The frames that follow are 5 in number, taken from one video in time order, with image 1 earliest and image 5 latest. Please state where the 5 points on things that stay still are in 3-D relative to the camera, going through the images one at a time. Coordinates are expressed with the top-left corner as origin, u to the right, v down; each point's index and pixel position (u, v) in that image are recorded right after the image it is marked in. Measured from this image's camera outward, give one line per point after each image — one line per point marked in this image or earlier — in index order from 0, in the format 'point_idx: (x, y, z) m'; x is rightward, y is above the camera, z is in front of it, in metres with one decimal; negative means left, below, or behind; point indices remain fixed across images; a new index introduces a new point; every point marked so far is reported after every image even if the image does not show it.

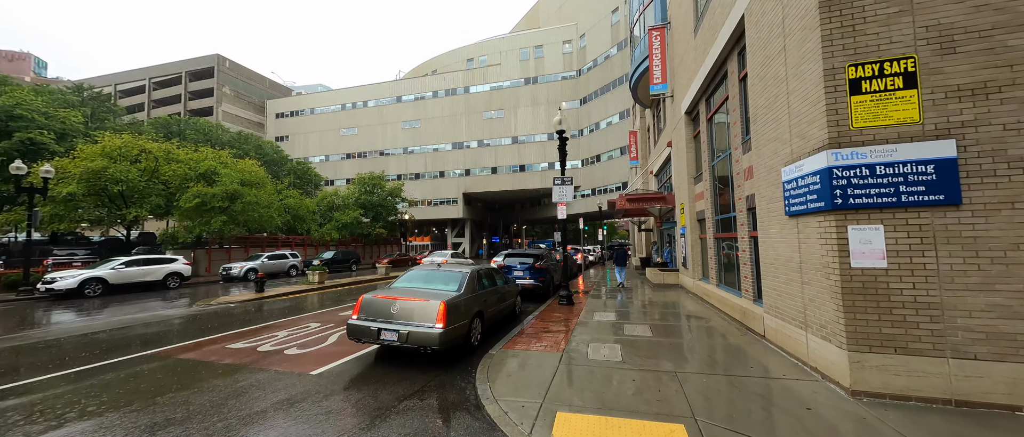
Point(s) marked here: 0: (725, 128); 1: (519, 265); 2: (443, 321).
0: (+5.3, +2.2, +8.7) m
1: (+0.2, -1.5, +11.5) m
2: (-1.0, -1.5, +5.2) m
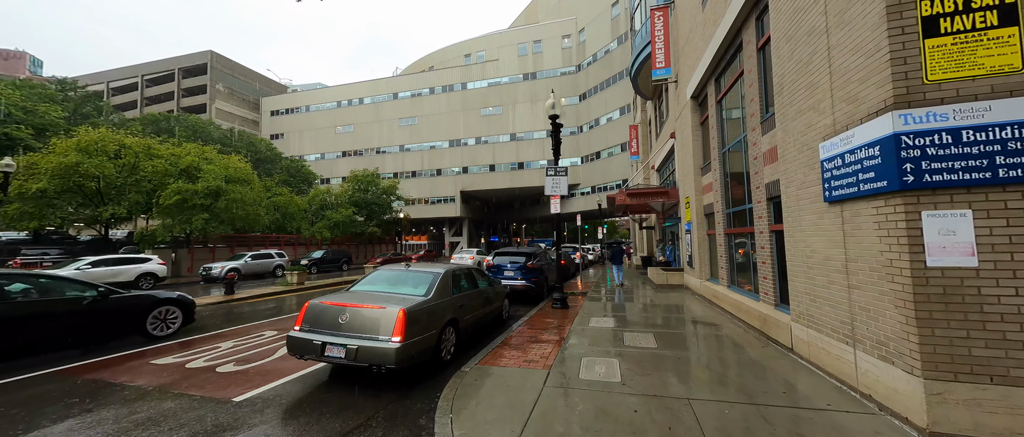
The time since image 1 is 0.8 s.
0: (+5.0, +2.4, +7.7) m
1: (-0.1, -1.4, +10.5) m
2: (-1.4, -1.4, +4.3) m
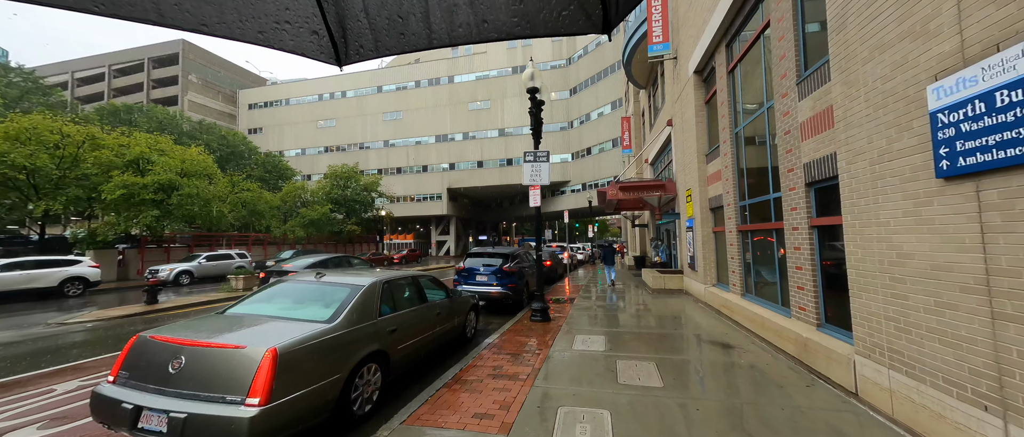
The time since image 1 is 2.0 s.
0: (+4.4, +2.5, +6.2) m
1: (-0.8, -1.3, +9.0) m
2: (-1.9, -1.3, +2.6) m
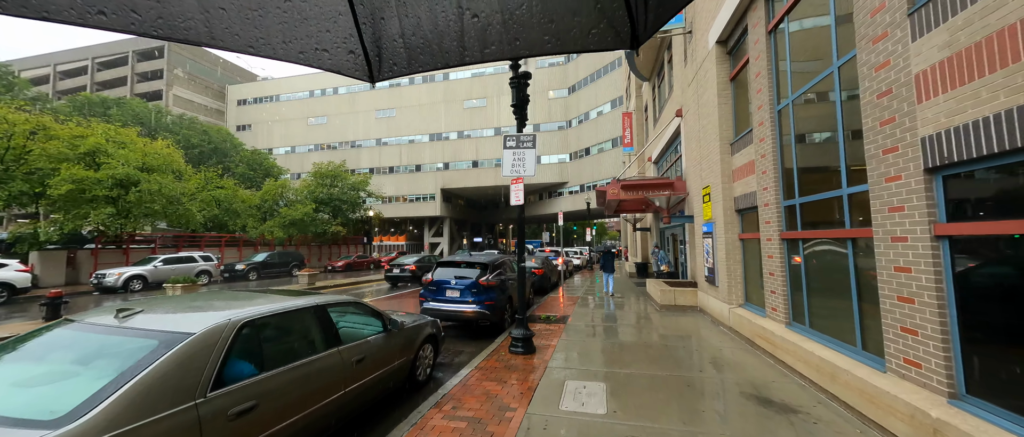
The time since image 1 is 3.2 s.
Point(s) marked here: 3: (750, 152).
0: (+4.0, +2.5, +4.6) m
1: (-1.2, -1.3, +7.3) m
2: (-2.3, -1.3, +0.9) m
3: (+4.2, +1.2, +6.2) m
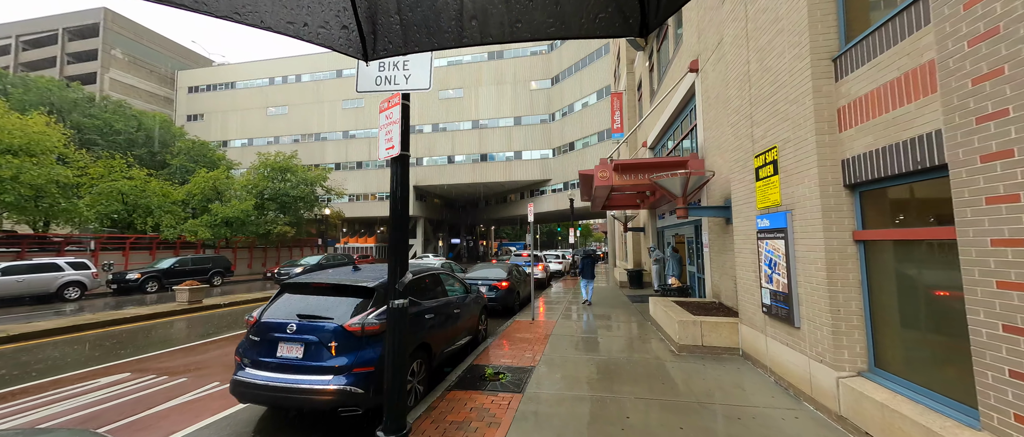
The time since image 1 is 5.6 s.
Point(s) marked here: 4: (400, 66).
0: (+3.1, +2.6, +1.2) m
1: (-2.3, -1.1, +3.7) m
2: (-3.1, -1.1, -2.7) m
3: (+3.2, +1.4, +2.8) m
4: (-0.8, +1.1, +2.6) m
